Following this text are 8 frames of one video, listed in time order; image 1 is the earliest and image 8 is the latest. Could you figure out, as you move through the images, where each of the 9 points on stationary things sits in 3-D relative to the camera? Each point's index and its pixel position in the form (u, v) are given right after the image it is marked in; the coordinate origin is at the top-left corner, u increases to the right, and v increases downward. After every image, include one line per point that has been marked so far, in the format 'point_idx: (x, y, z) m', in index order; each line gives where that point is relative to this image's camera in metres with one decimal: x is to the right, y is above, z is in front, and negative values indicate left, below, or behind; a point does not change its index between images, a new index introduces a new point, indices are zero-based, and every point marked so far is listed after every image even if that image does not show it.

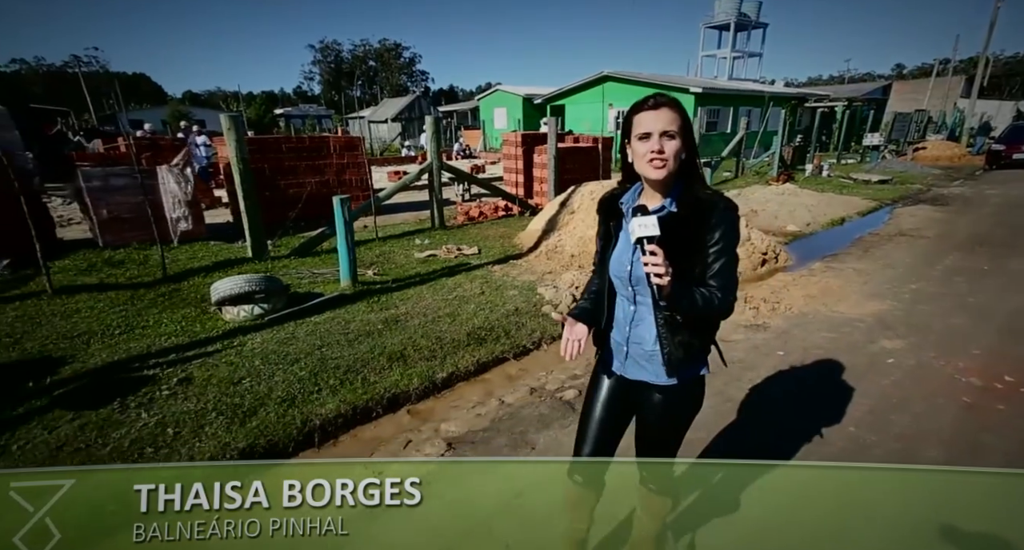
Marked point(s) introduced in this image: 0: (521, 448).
0: (+0.1, -1.1, +3.3) m
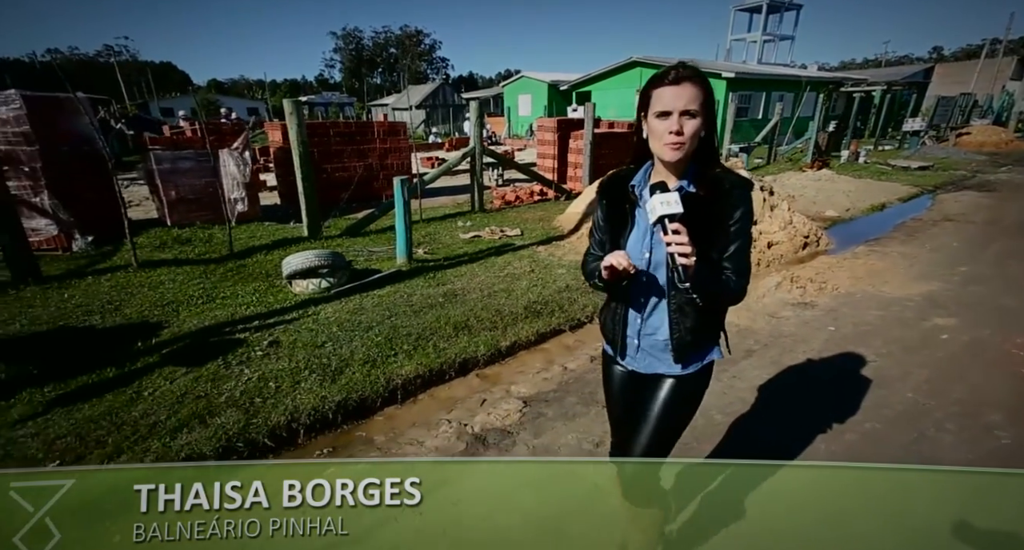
0: (+0.6, -0.9, +3.5) m
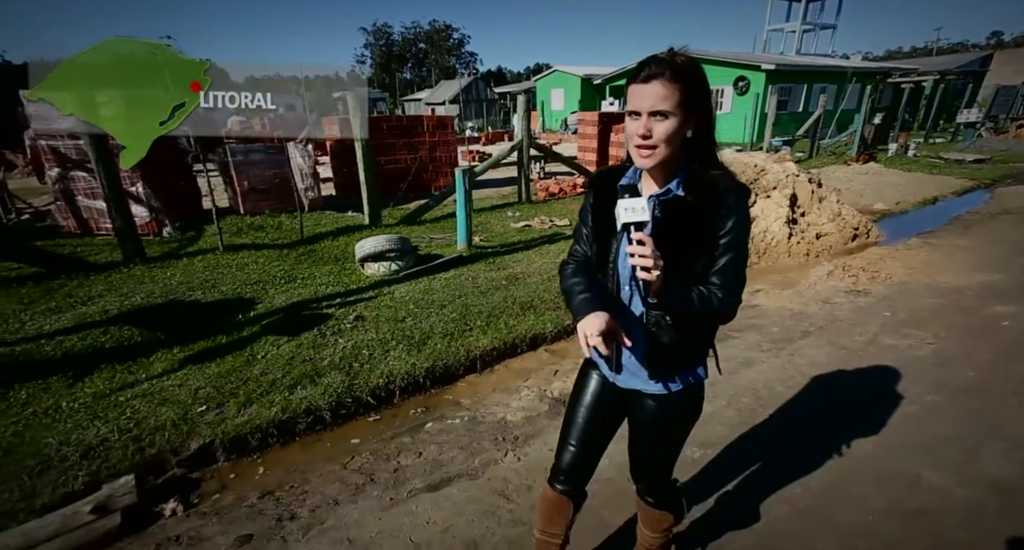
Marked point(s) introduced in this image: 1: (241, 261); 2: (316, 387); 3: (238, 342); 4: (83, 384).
0: (+1.2, -0.8, +3.8) m
1: (-3.6, +0.2, +6.4) m
2: (-1.4, -0.8, +3.6) m
3: (-2.3, -0.6, +4.2) m
4: (-3.2, -0.8, +3.6) m
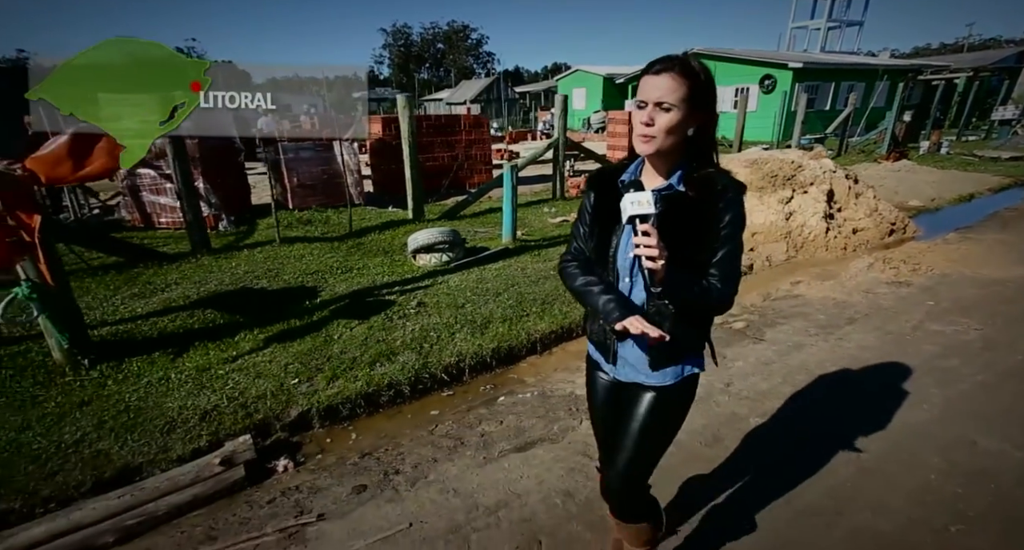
0: (+1.7, -0.7, +4.0) m
1: (-3.0, +0.3, +6.8) m
2: (-0.9, -0.7, +3.8) m
3: (-1.8, -0.5, +4.5) m
4: (-2.7, -0.7, +4.0) m
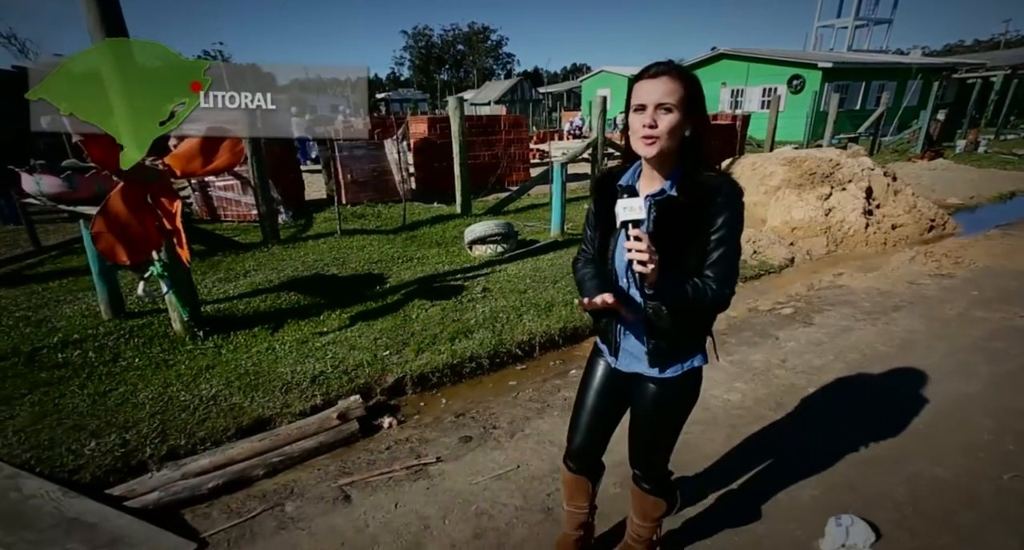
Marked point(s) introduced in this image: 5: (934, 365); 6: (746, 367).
0: (+2.2, -0.5, +4.3) m
1: (-2.3, +0.5, +7.2) m
2: (-0.3, -0.6, +4.2) m
3: (-1.2, -0.3, +5.0) m
4: (-2.1, -0.5, +4.4) m
5: (+3.1, -0.7, +3.6) m
6: (+1.8, -0.7, +3.8) m
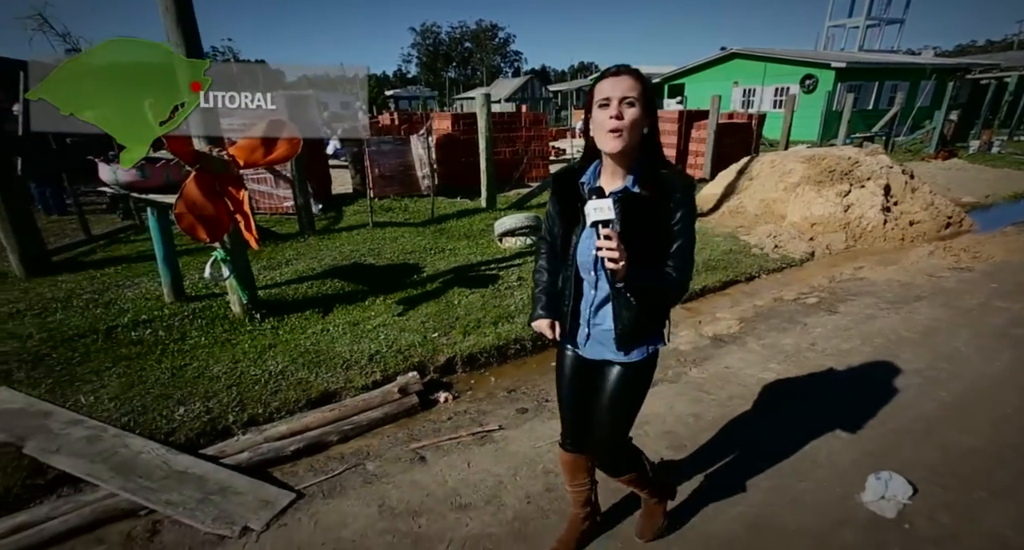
0: (+2.6, -0.4, +4.5) m
1: (-1.9, +0.6, +7.5) m
2: (0.0, -0.4, +4.5) m
3: (-0.9, -0.2, +5.2) m
4: (-1.7, -0.4, +4.7) m
5: (+3.5, -0.6, +3.8) m
6: (+2.2, -0.6, +4.0) m
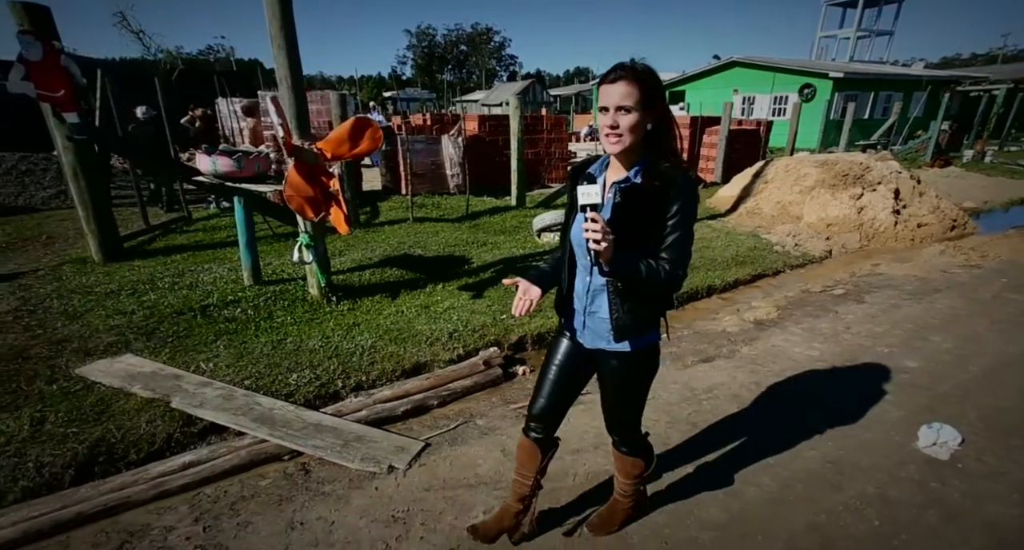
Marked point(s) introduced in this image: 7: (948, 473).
0: (+3.2, -0.4, +4.9) m
1: (-1.3, +0.7, +7.9) m
2: (+0.6, -0.3, +4.9) m
3: (-0.3, -0.1, +5.6) m
4: (-1.2, -0.3, +5.1) m
5: (+4.1, -0.5, +4.3) m
6: (+2.8, -0.5, +4.4) m
7: (+2.3, -1.0, +2.5) m
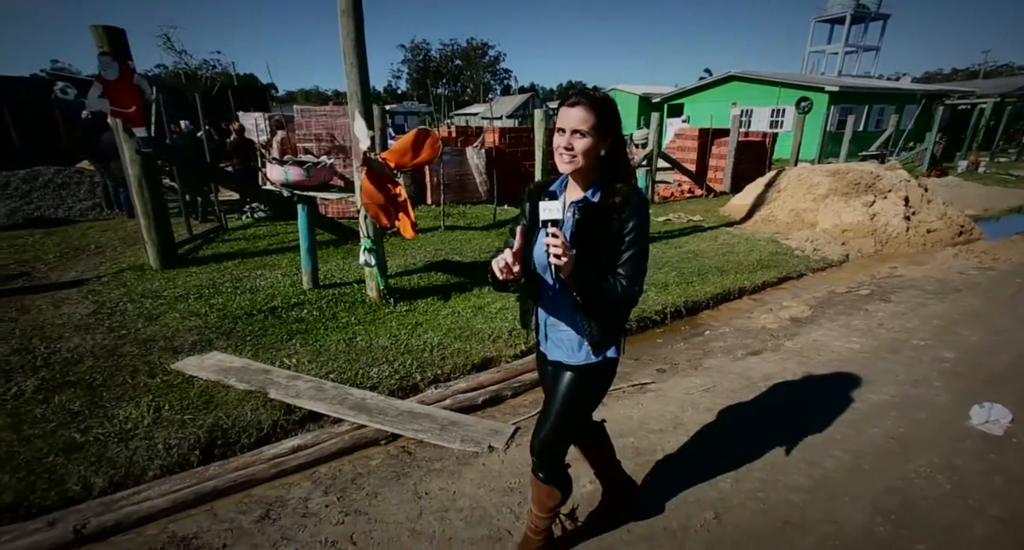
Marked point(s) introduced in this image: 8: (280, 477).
0: (+3.7, -0.4, +5.2) m
1: (-0.8, +0.6, +8.1) m
2: (+1.1, -0.3, +5.2) m
3: (+0.2, -0.1, +5.9) m
4: (-0.6, -0.3, +5.3) m
5: (+4.6, -0.5, +4.6) m
6: (+3.3, -0.5, +4.7) m
7: (+2.8, -1.0, +2.8) m
8: (-1.3, -1.2, +2.8) m
